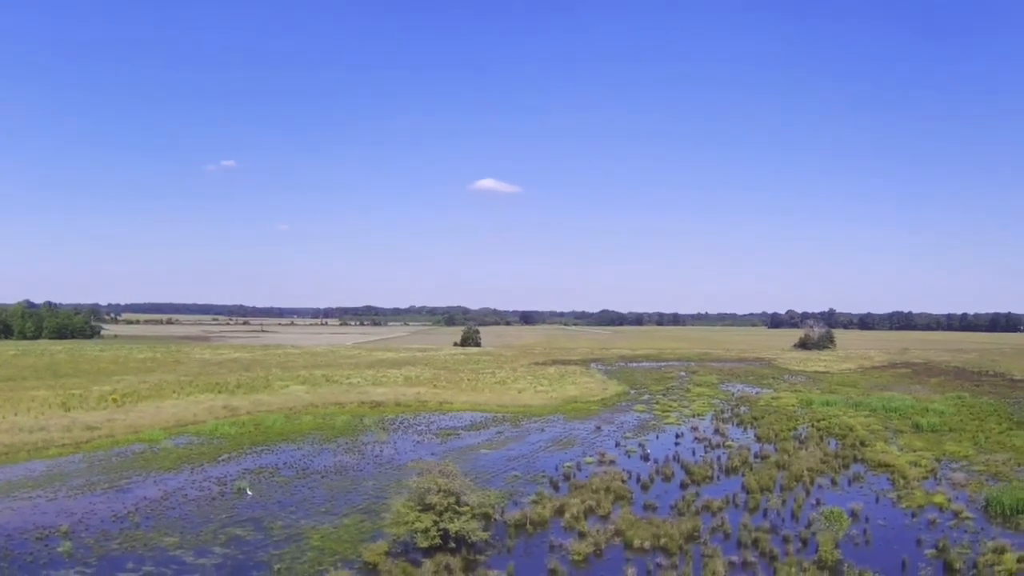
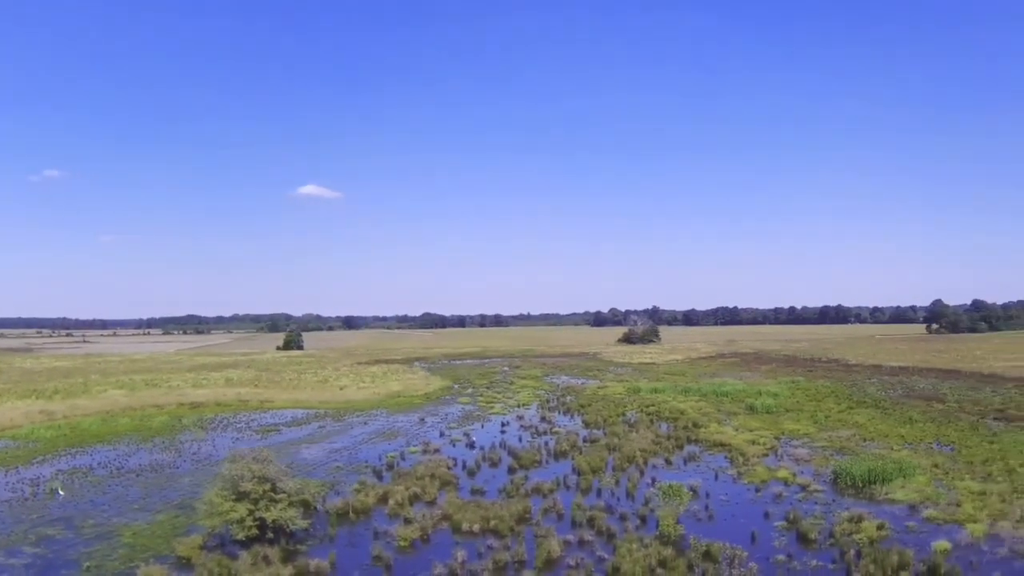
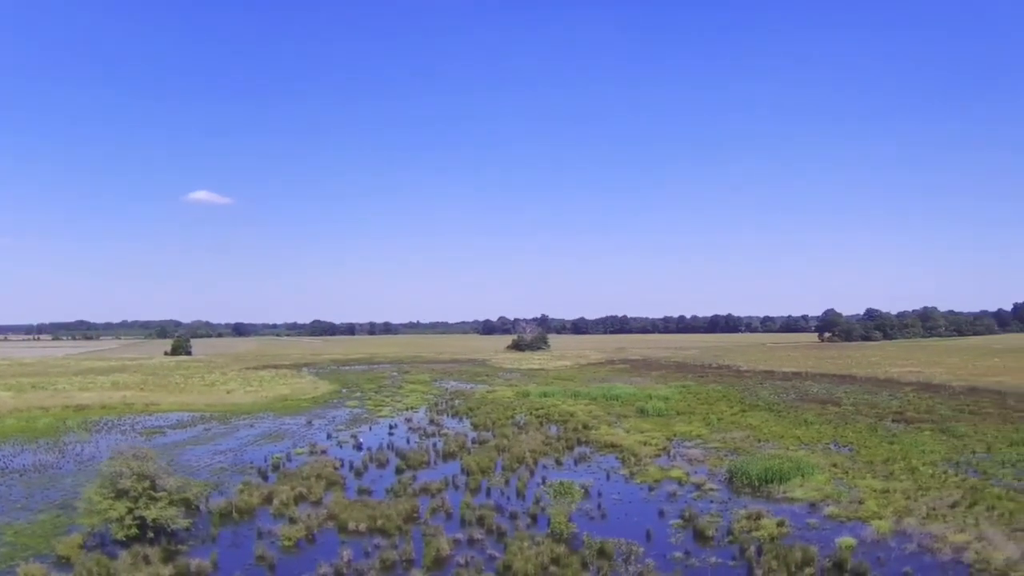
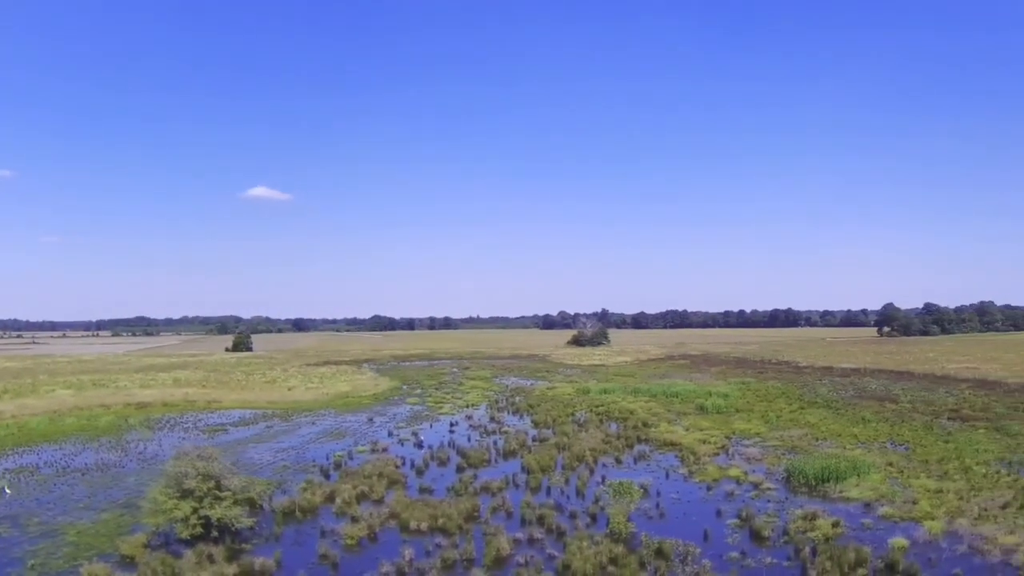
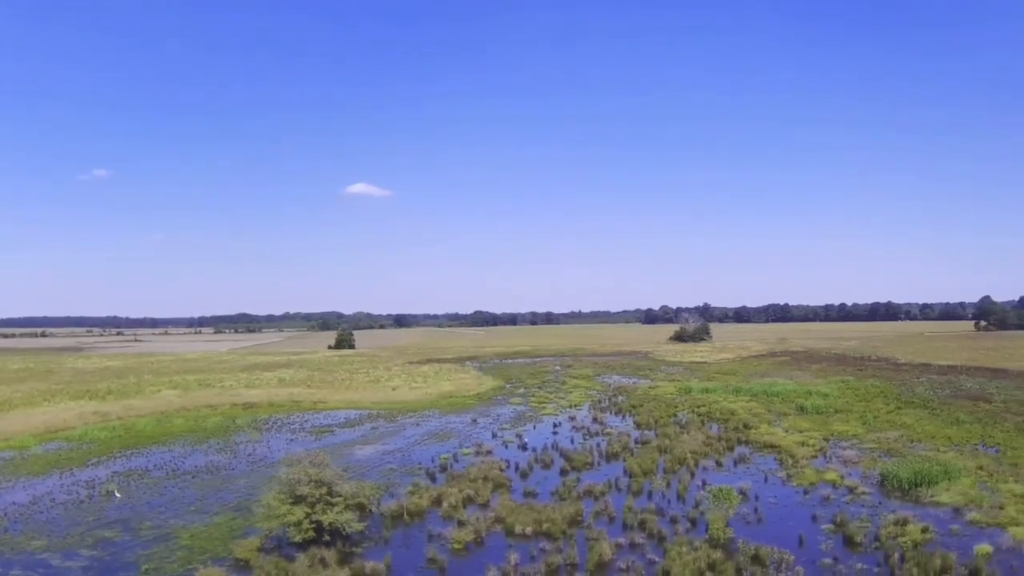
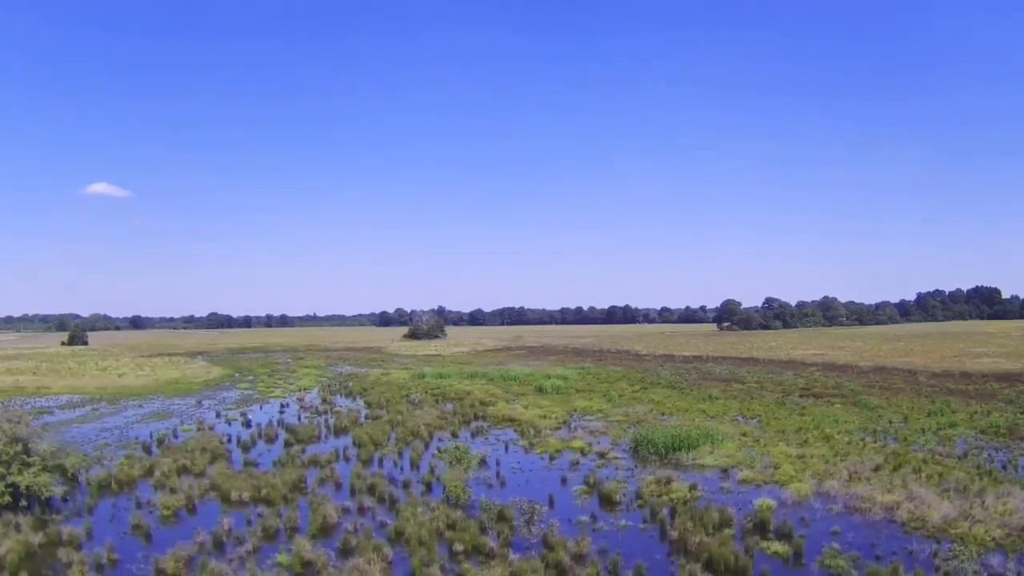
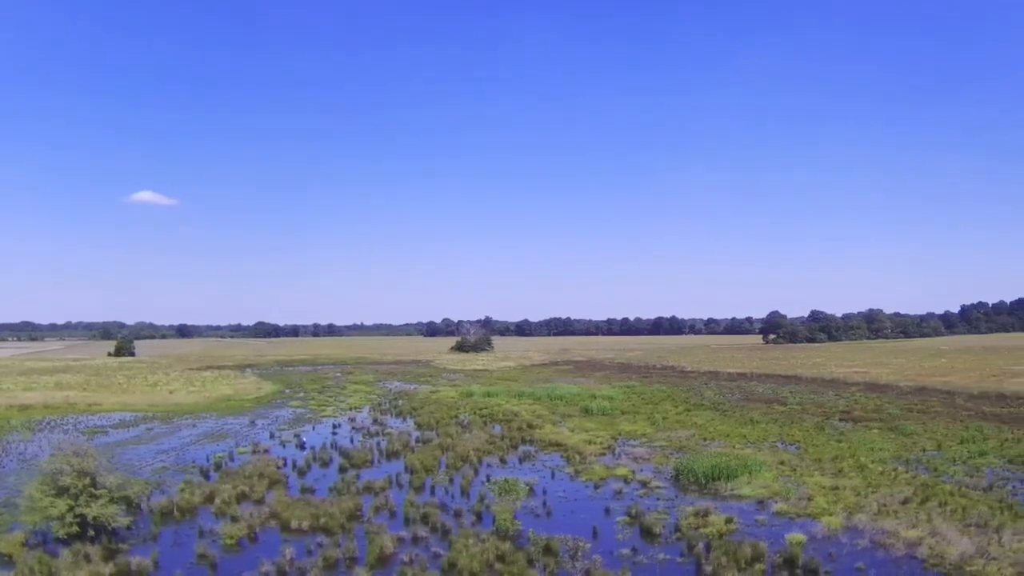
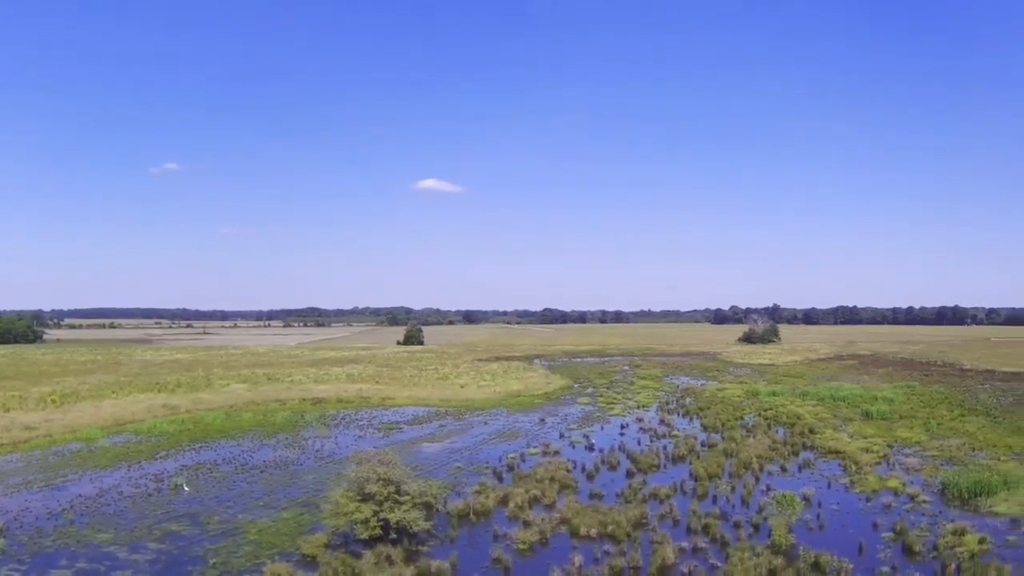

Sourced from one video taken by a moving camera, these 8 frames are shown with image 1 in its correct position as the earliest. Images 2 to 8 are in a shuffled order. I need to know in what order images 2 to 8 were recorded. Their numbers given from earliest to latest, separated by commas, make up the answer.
8, 5, 2, 4, 3, 7, 6
